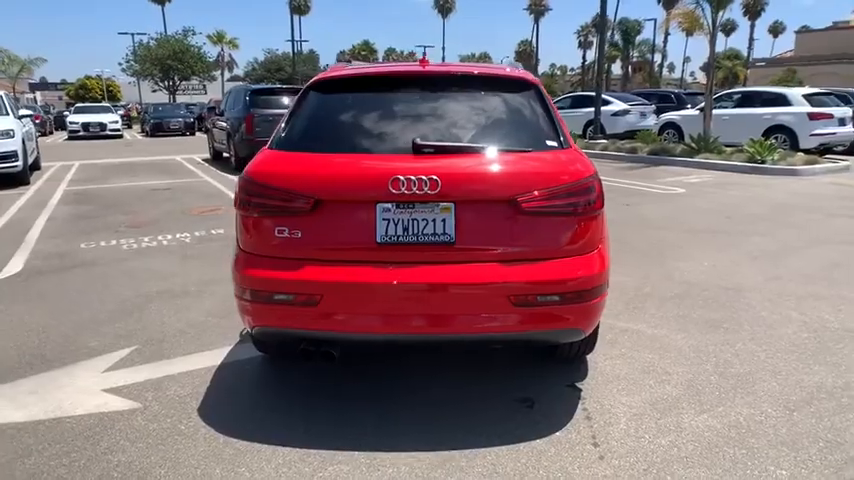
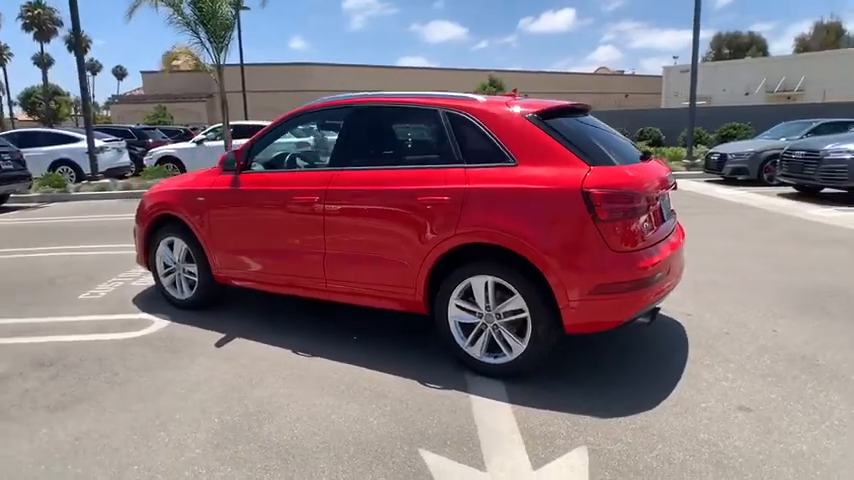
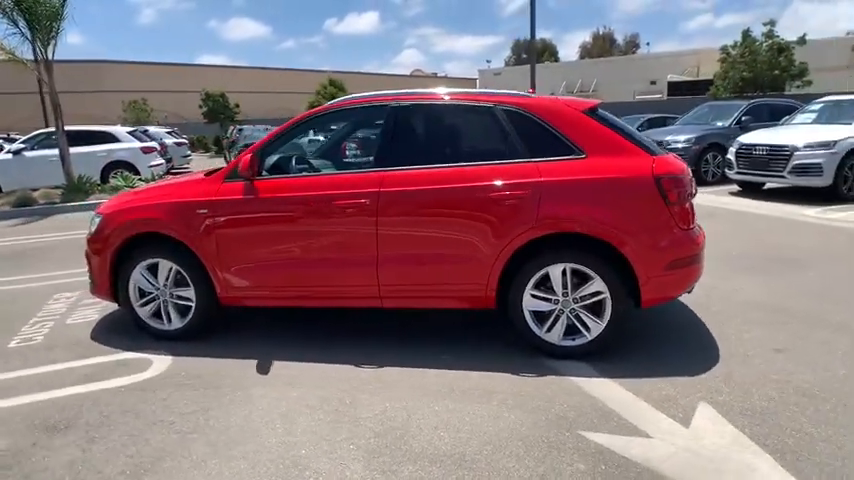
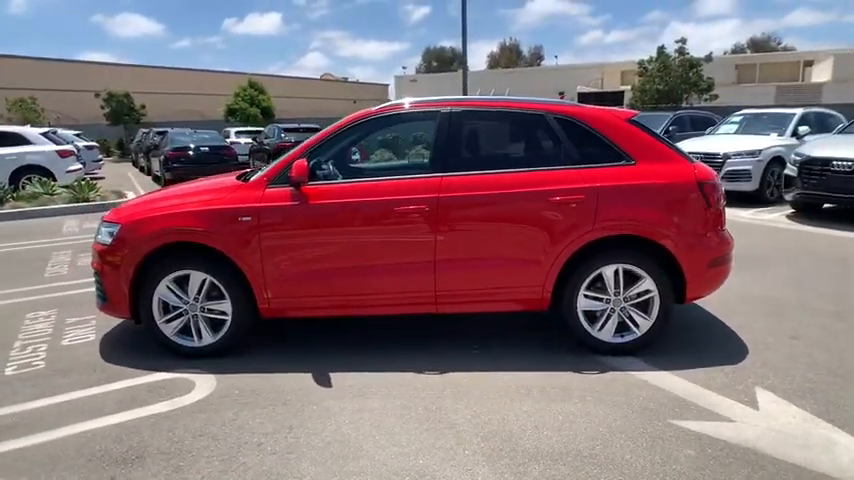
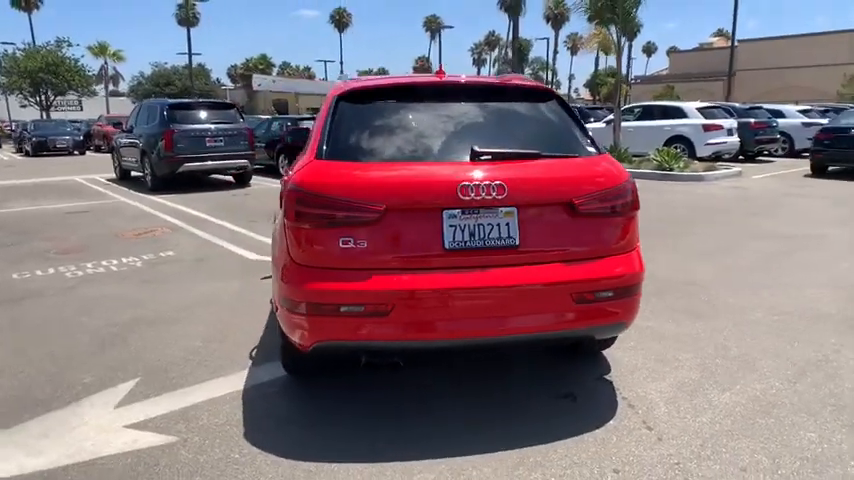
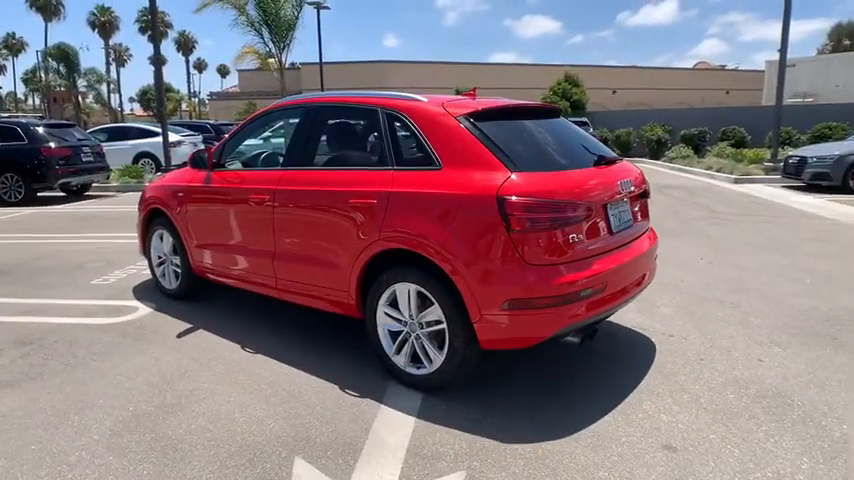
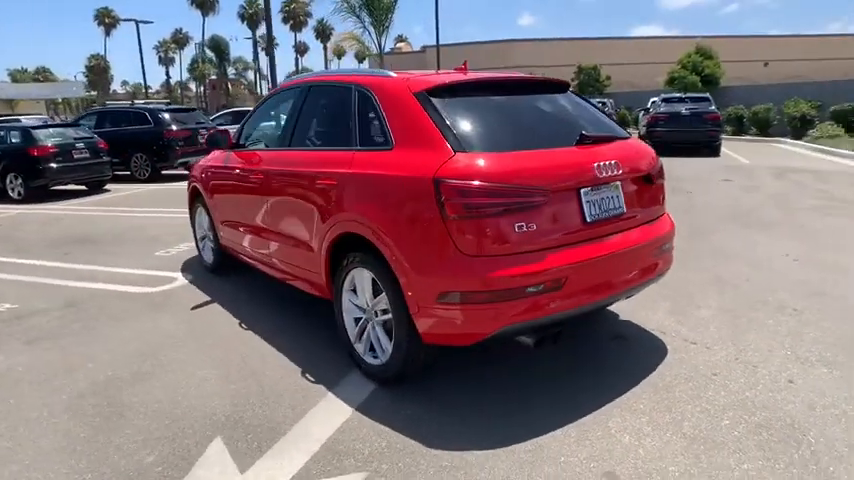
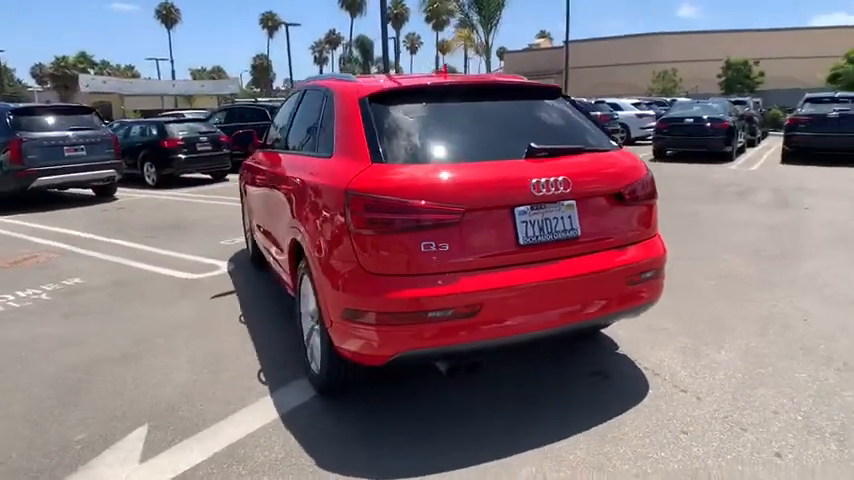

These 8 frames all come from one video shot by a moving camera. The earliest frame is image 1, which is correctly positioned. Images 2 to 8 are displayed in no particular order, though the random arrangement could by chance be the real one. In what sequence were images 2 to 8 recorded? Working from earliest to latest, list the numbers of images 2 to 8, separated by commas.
5, 8, 7, 6, 2, 3, 4
